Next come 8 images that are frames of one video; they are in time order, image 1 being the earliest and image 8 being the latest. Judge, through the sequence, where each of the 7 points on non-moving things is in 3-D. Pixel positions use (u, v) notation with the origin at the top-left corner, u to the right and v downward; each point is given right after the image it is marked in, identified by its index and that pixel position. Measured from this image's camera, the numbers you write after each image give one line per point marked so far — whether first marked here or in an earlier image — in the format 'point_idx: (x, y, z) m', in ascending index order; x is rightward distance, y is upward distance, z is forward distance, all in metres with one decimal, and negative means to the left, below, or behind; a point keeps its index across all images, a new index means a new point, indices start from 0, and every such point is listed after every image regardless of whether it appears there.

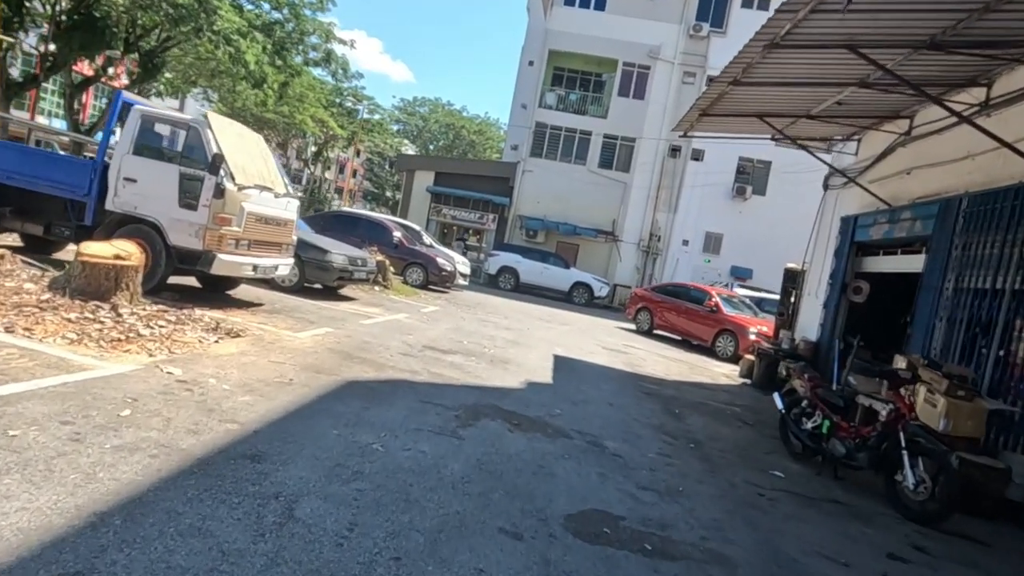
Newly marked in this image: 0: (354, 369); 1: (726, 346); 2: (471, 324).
0: (-1.7, -0.9, +7.0) m
1: (+5.5, -1.5, +17.2) m
2: (-0.8, -0.7, +13.2) m
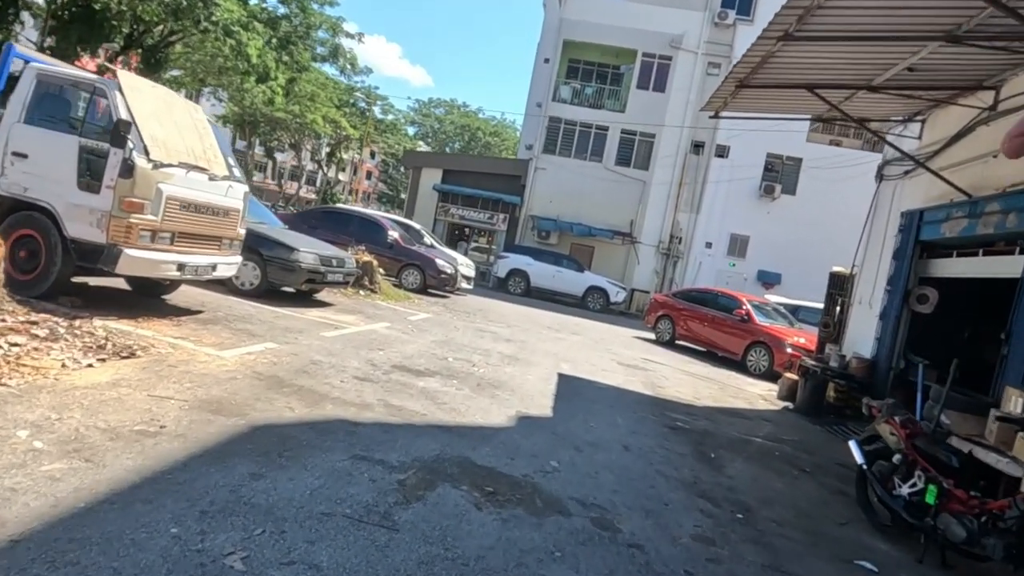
0: (-1.8, -0.9, +5.2) m
1: (+5.6, -1.7, +15.2) m
2: (-0.8, -0.8, +11.4) m
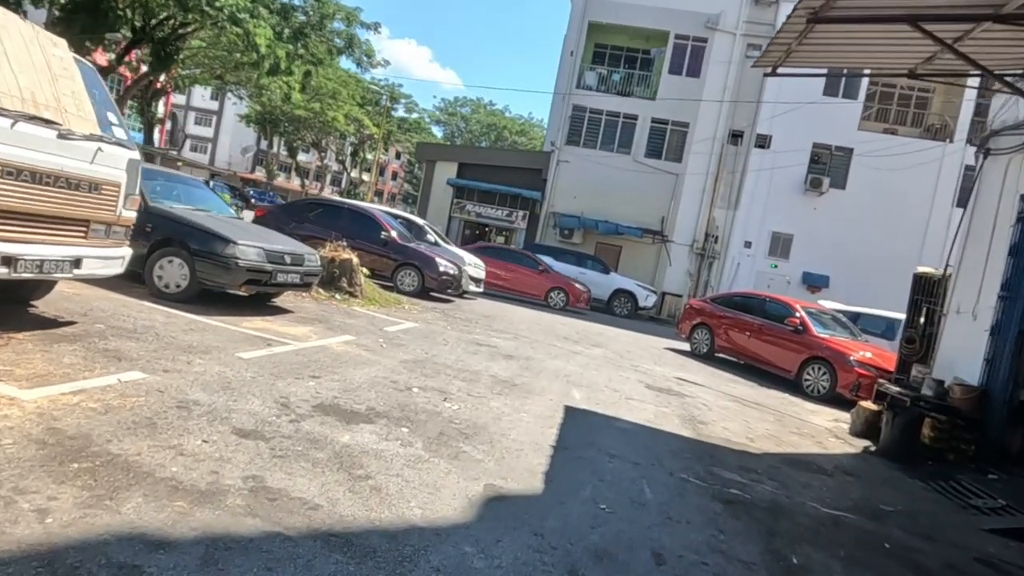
0: (-2.1, -0.9, +2.9) m
1: (+5.8, -1.8, +12.6) m
2: (-0.8, -0.9, +9.1) m
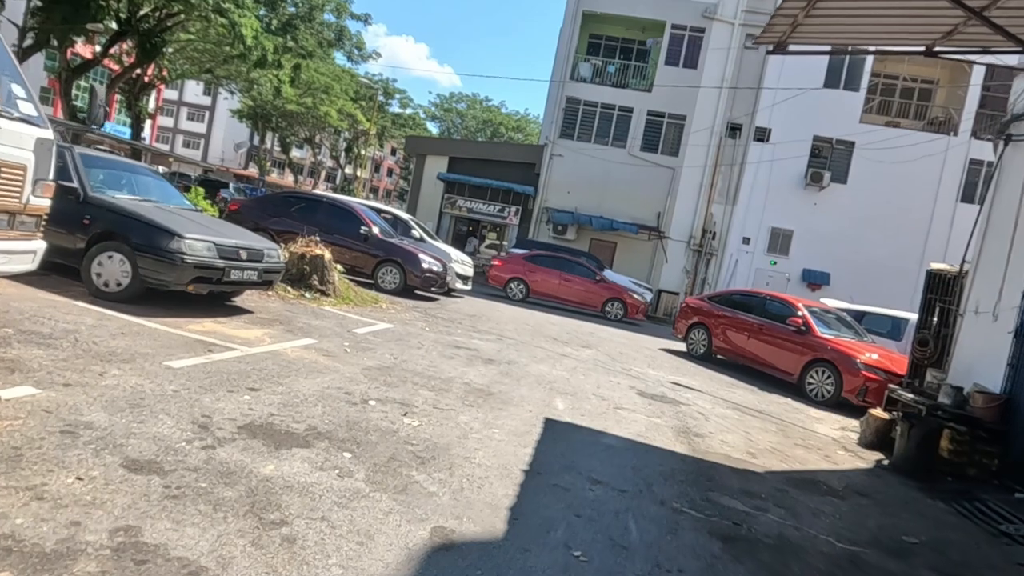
0: (-2.3, -0.9, +2.1) m
1: (+5.5, -1.7, +11.8) m
2: (-1.1, -0.8, +8.3) m
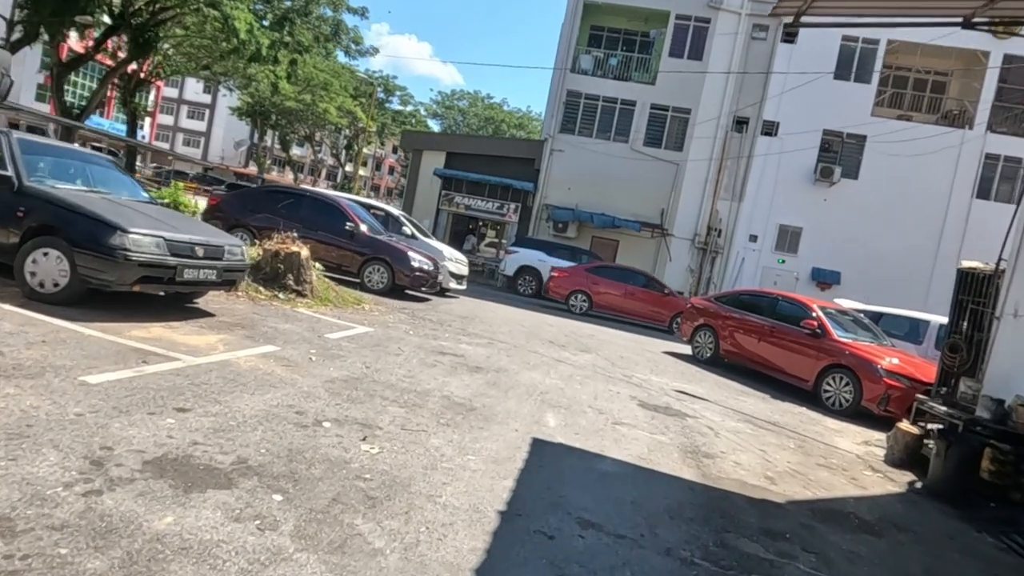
0: (-2.5, -0.9, +1.3) m
1: (+5.4, -1.7, +11.0) m
2: (-1.2, -0.8, +7.4) m
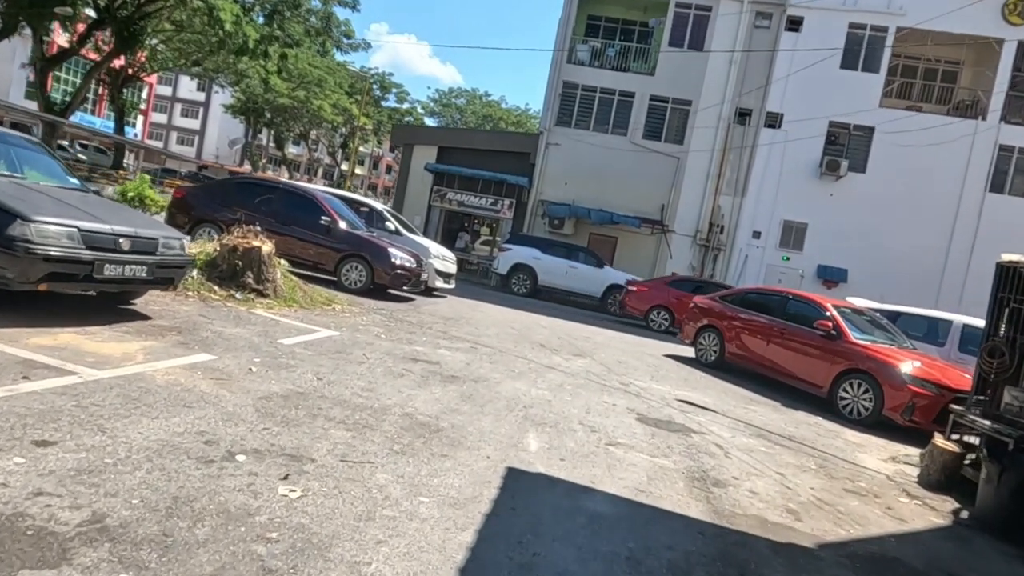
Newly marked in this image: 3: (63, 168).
0: (-2.7, -0.9, +0.3) m
1: (+5.2, -1.7, +10.0) m
2: (-1.4, -0.8, +6.5) m
3: (-5.0, +1.3, +7.3) m
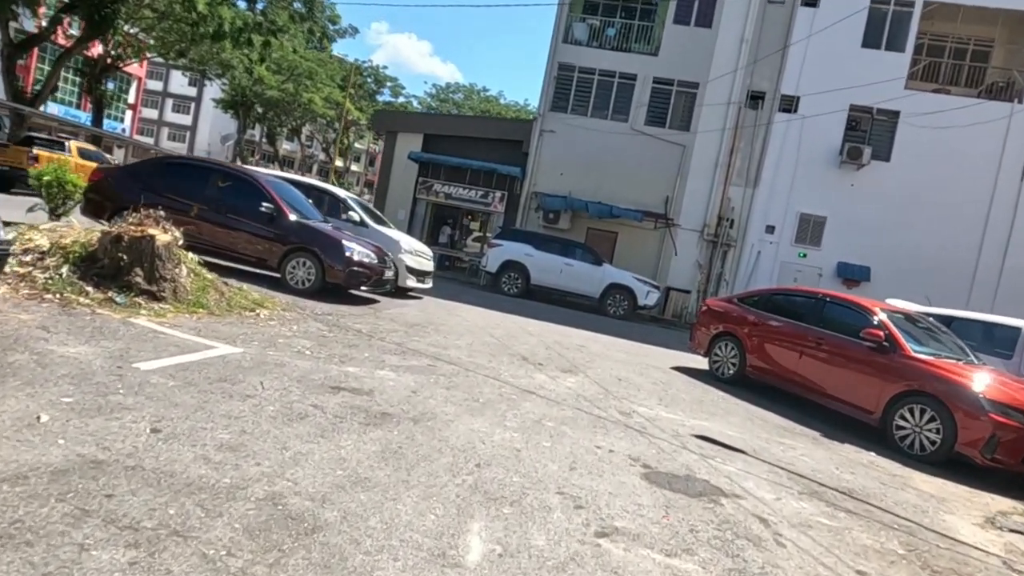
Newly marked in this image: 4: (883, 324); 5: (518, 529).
0: (-3.1, -1.0, -1.8) m
1: (+4.8, -1.7, +7.9) m
2: (-1.8, -0.8, +4.4) m
3: (-5.3, +1.3, +5.3) m
4: (+4.9, -0.5, +8.7) m
5: (0.0, -1.3, +3.6) m
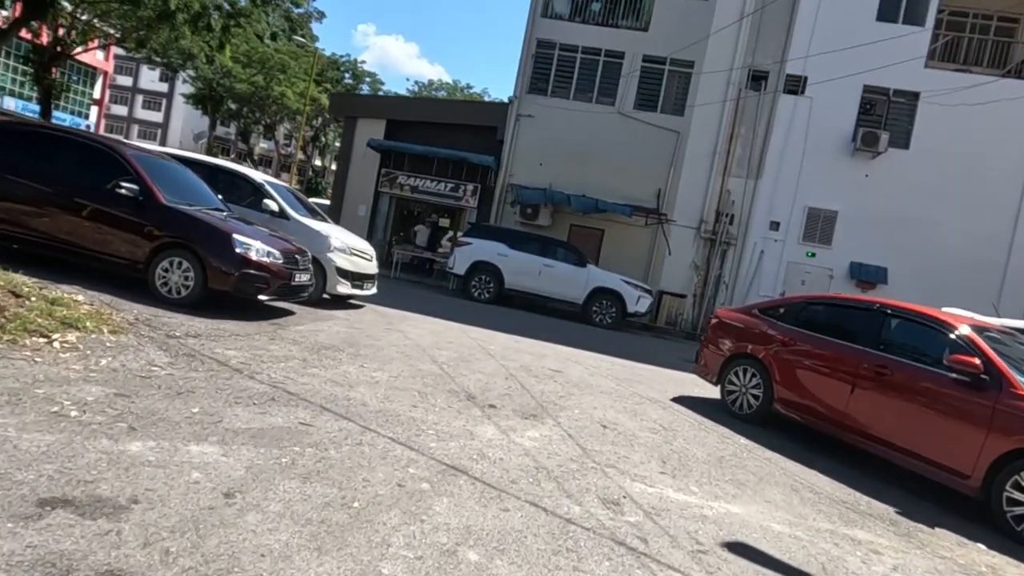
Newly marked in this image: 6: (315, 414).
0: (-3.5, -1.0, -4.5) m
1: (+4.3, -1.8, +5.3) m
2: (-2.3, -0.9, +1.7) m
3: (-5.9, +1.2, +2.5) m
4: (+4.3, -0.6, +6.2) m
5: (-0.4, -1.4, +0.9) m
6: (-1.5, -0.9, +4.9) m
